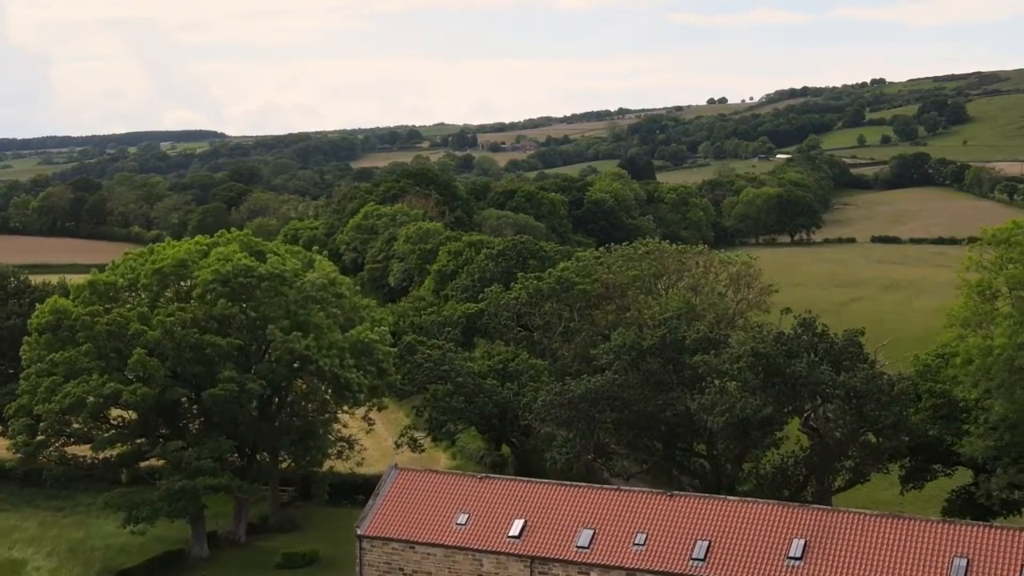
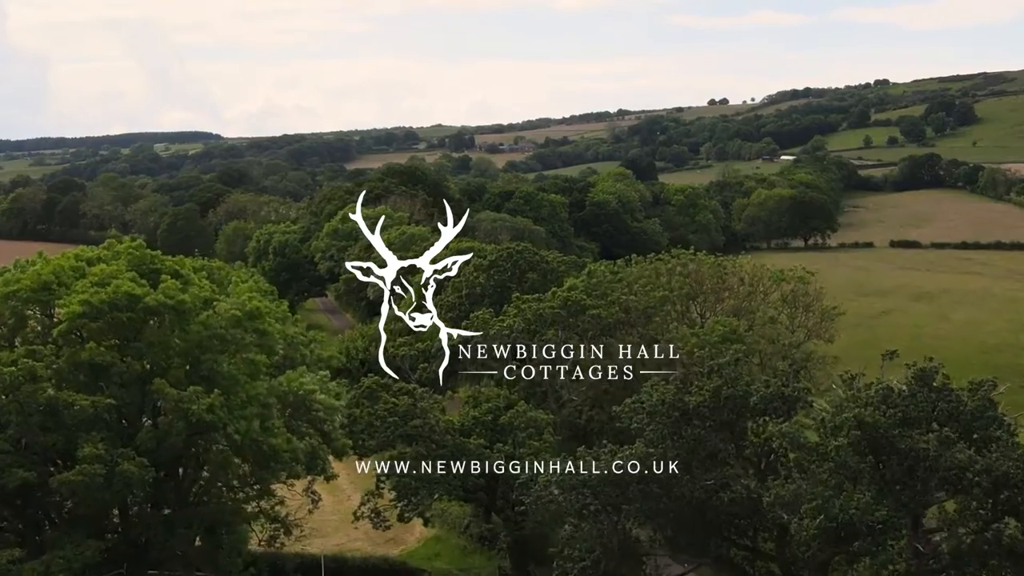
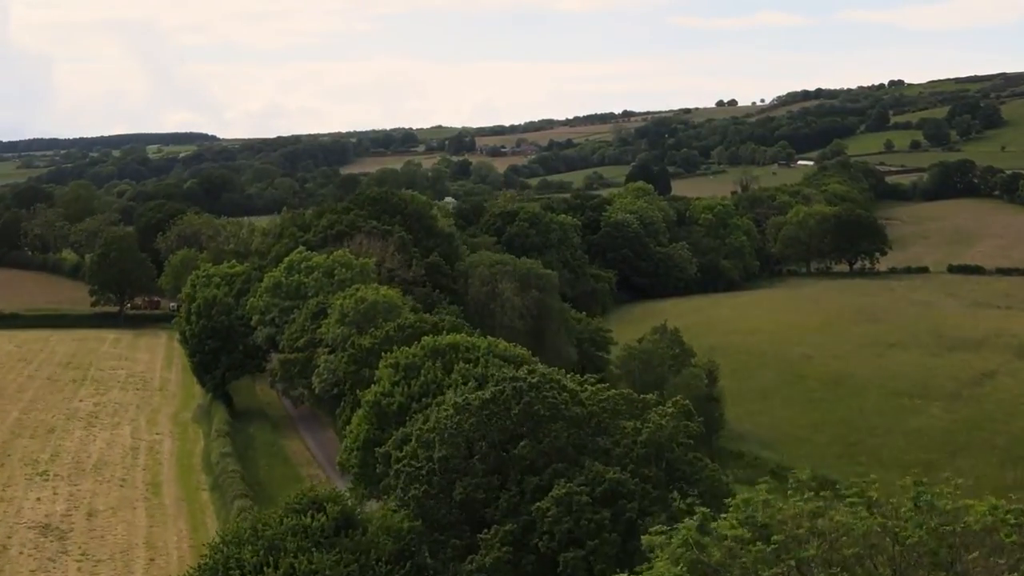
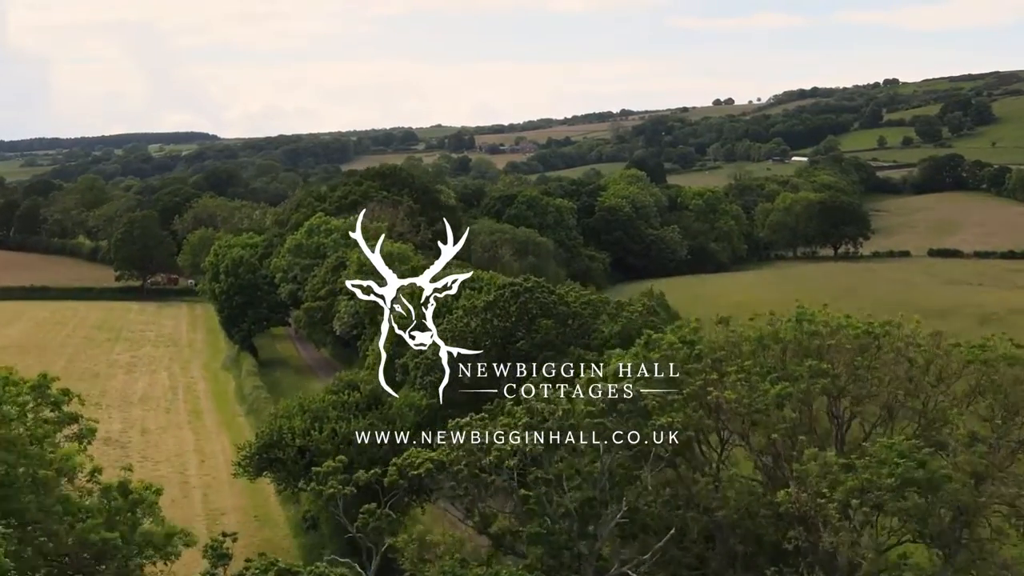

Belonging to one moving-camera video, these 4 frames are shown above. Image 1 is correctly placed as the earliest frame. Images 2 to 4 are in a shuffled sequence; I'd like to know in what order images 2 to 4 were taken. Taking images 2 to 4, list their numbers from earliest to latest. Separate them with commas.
2, 4, 3
